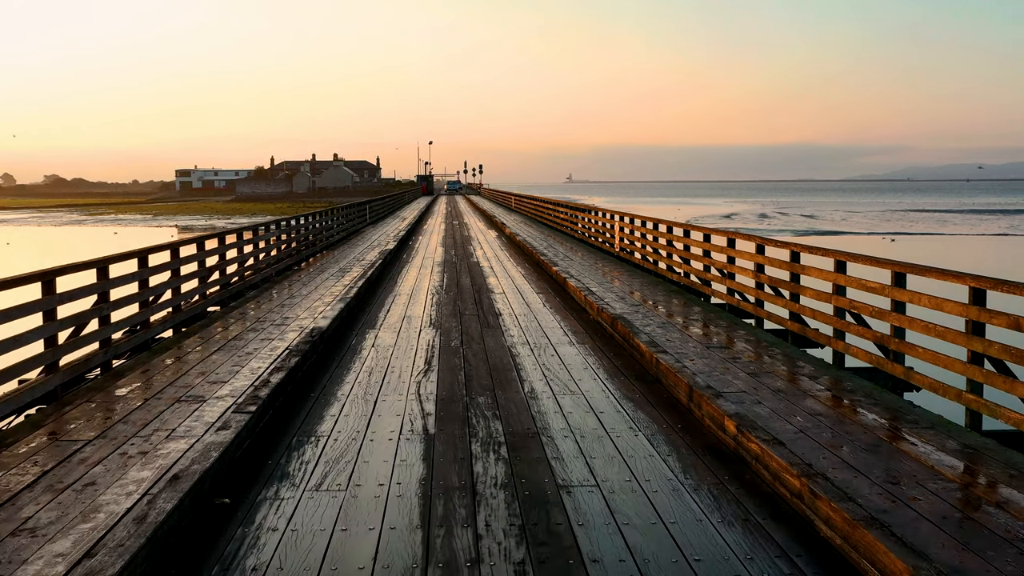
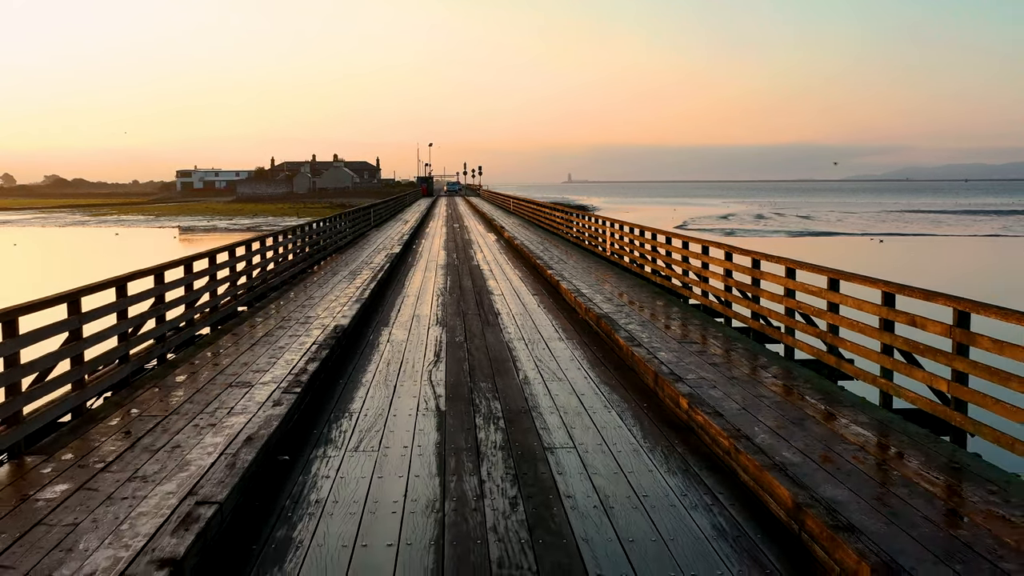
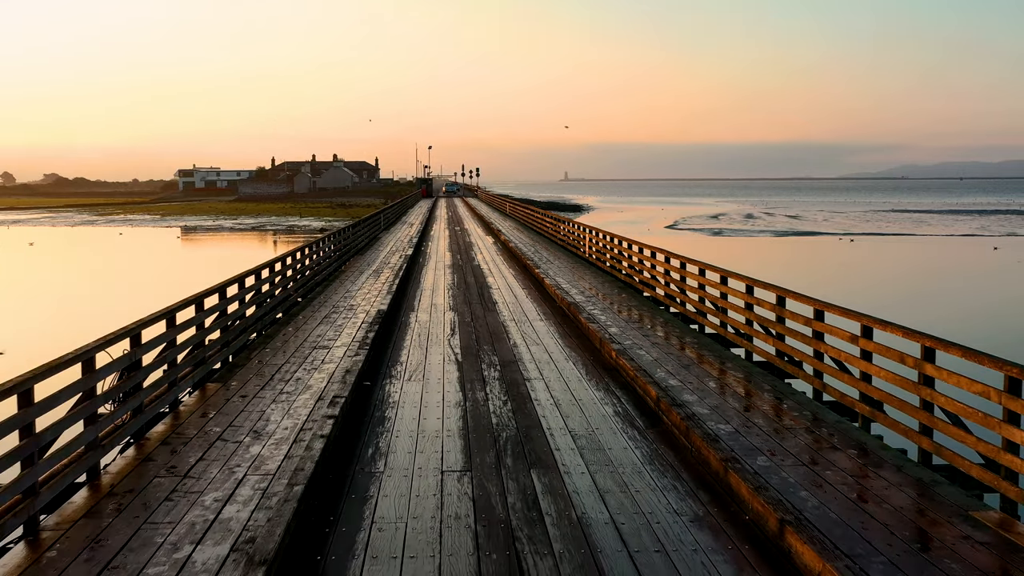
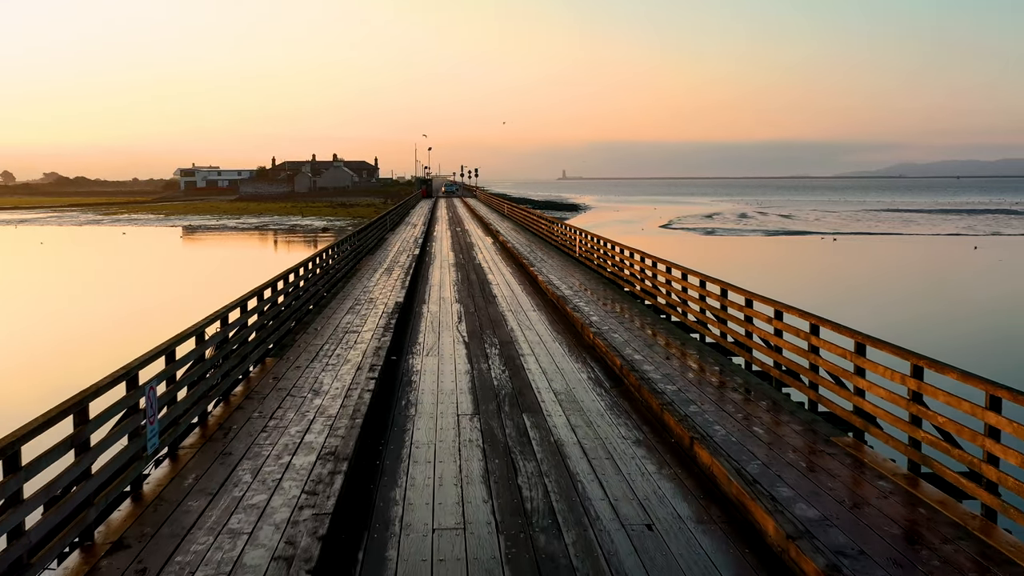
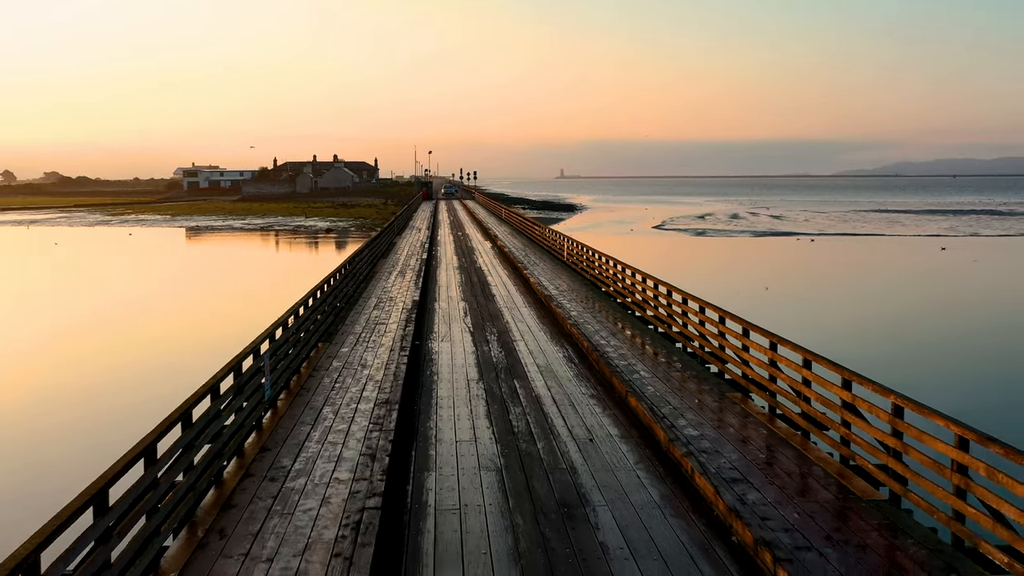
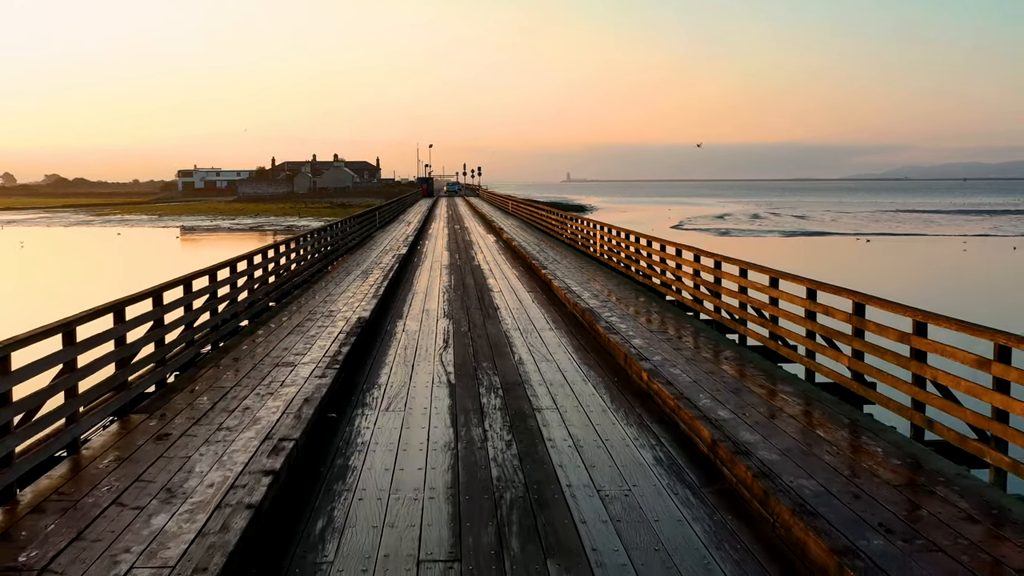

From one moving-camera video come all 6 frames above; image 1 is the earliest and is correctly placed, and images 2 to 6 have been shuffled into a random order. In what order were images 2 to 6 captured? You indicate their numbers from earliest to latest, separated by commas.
2, 6, 3, 4, 5
